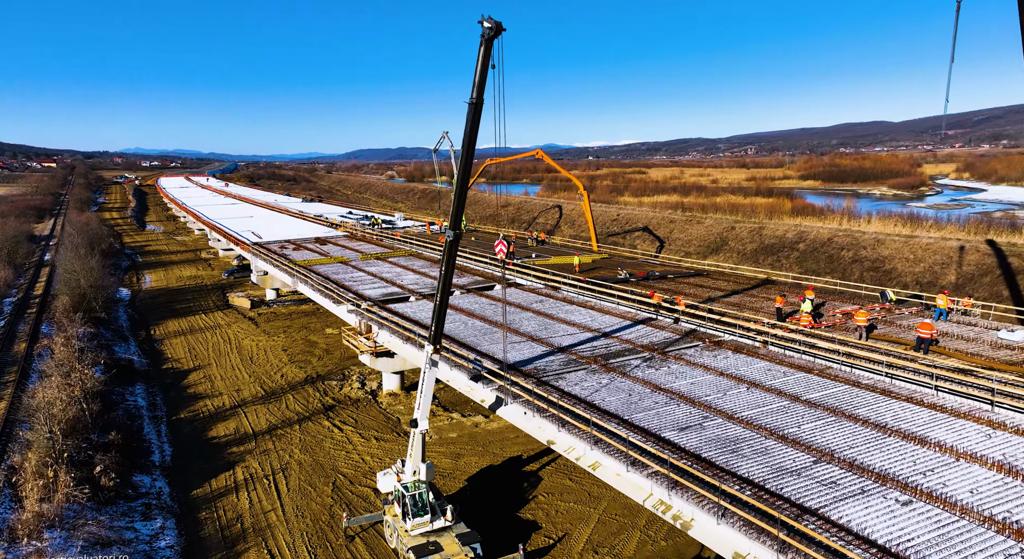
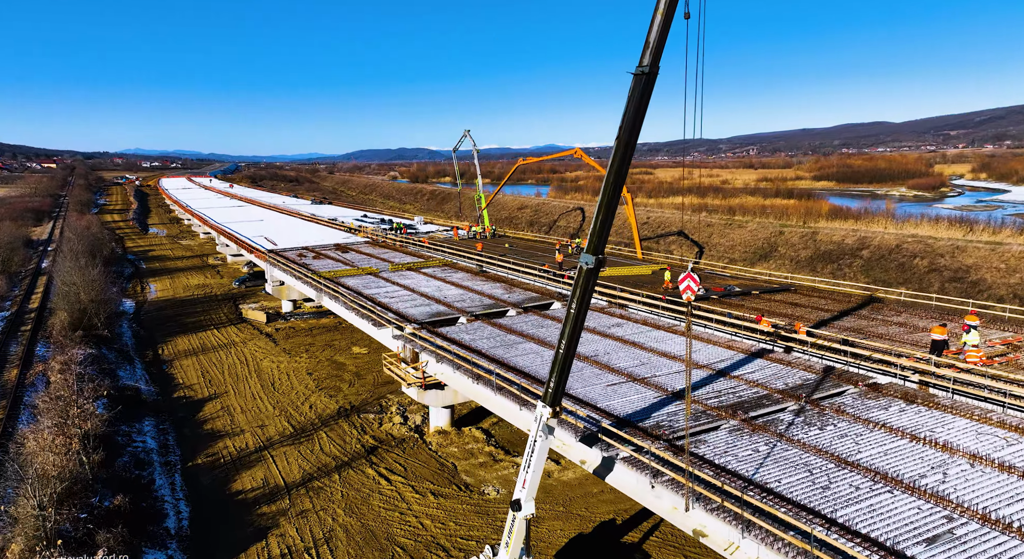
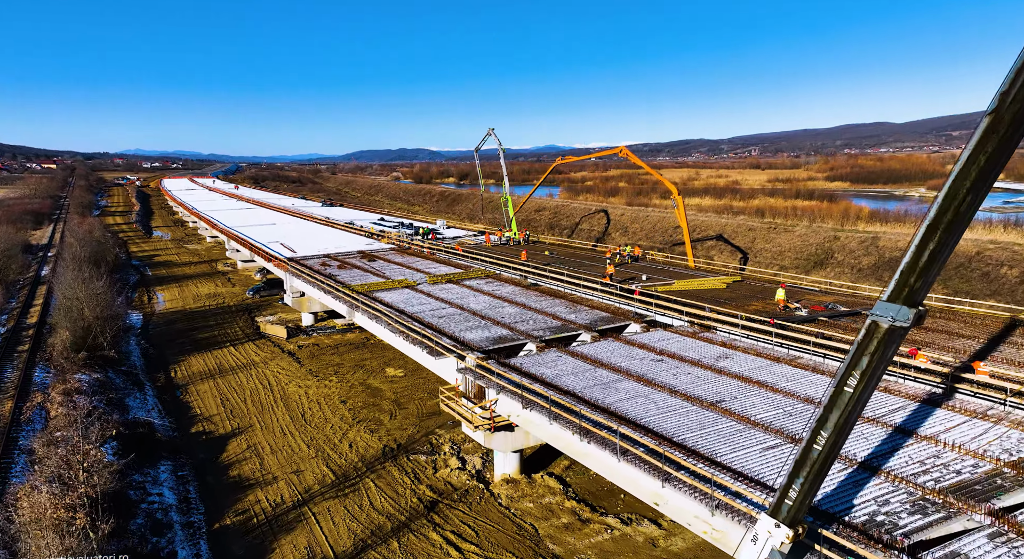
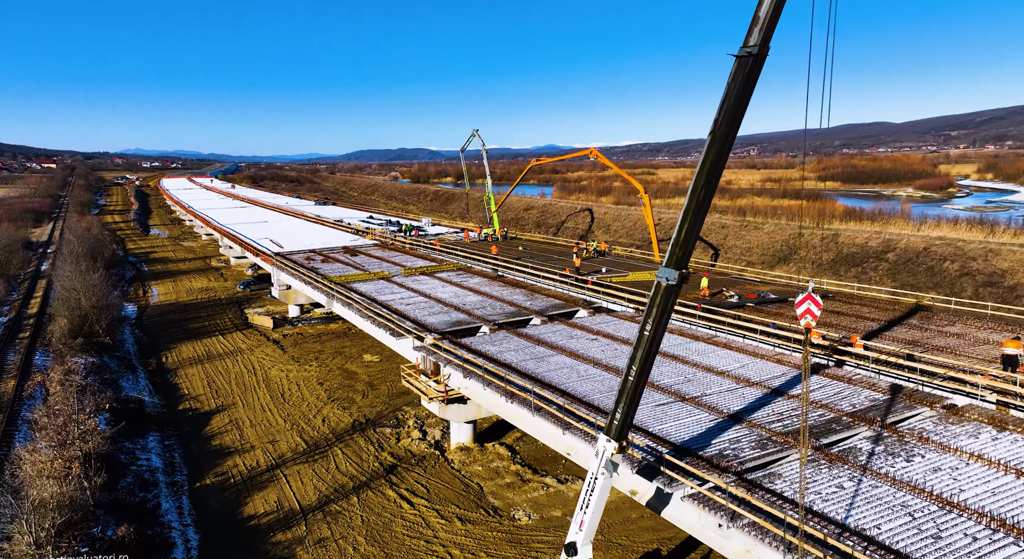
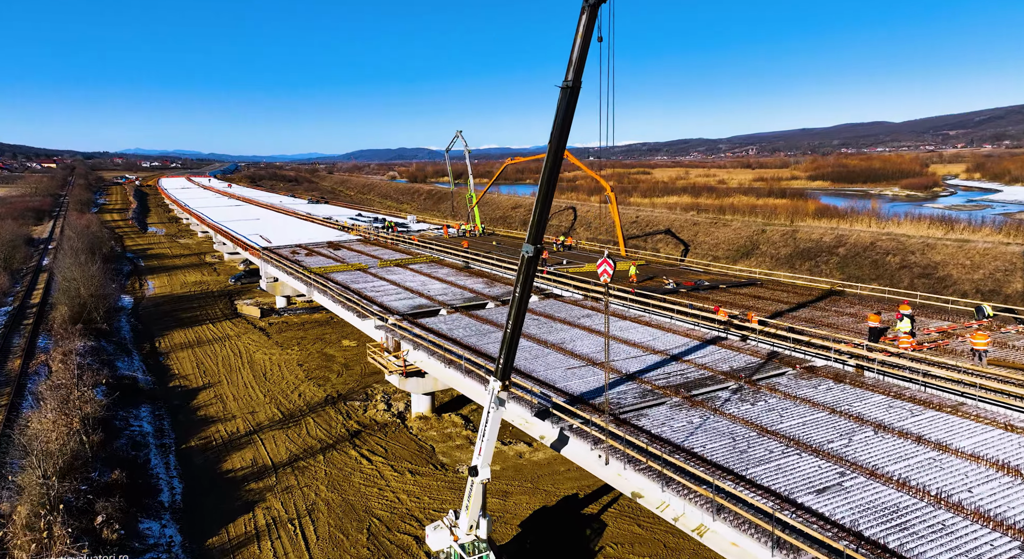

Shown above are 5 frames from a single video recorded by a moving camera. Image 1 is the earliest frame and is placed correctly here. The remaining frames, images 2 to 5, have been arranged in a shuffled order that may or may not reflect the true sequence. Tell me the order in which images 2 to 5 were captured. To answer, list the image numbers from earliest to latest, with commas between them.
5, 2, 4, 3
